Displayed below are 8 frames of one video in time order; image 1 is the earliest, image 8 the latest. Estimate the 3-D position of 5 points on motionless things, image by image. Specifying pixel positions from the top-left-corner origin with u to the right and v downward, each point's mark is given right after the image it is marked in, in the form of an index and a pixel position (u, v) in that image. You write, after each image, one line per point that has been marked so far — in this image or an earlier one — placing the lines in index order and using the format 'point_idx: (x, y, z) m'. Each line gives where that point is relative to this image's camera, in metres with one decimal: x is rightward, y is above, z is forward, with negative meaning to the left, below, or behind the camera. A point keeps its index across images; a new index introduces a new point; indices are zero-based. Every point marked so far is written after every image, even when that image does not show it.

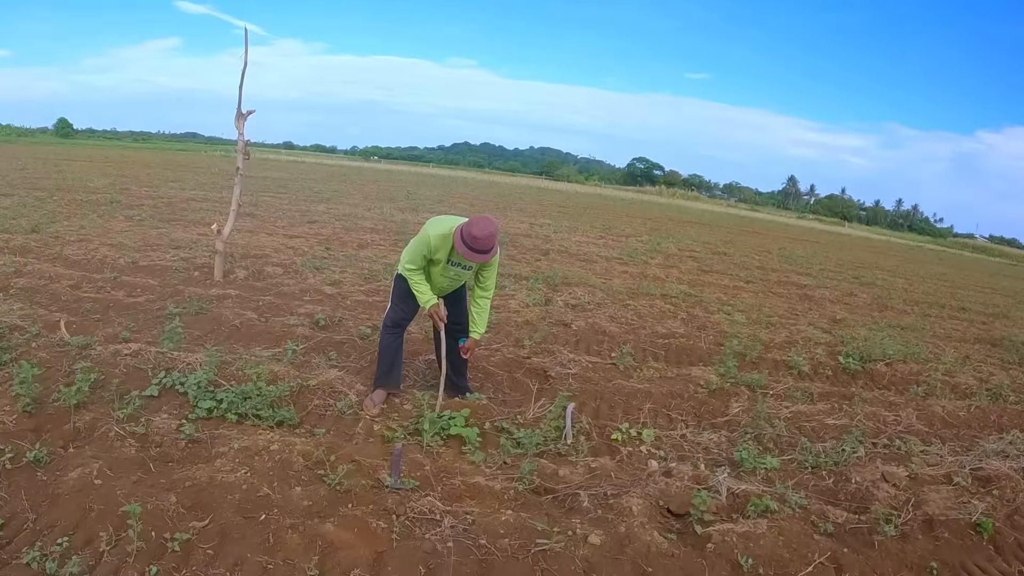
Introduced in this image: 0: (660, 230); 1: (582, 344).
0: (+4.0, +1.7, +17.9) m
1: (+0.8, -0.5, +6.8) m
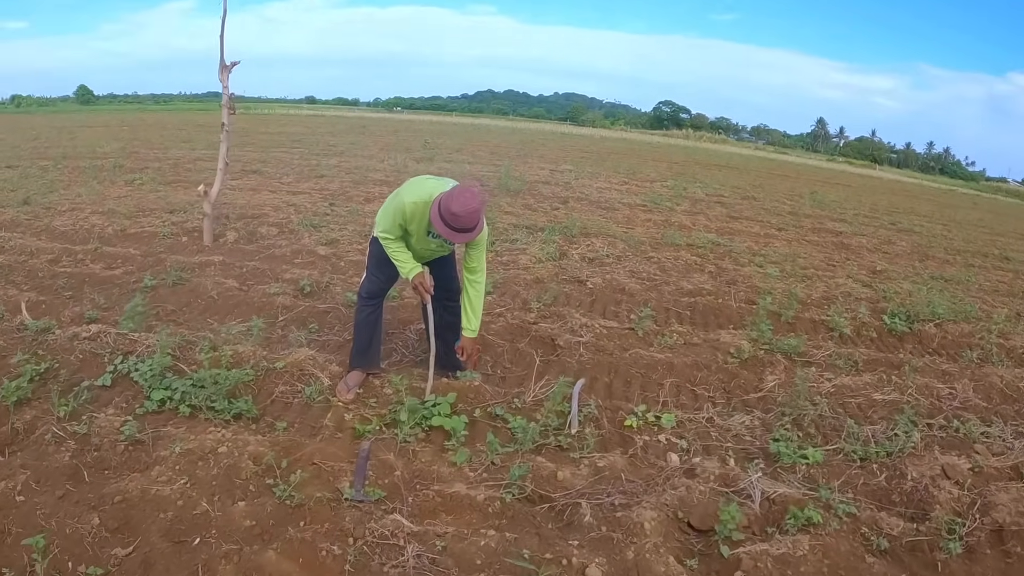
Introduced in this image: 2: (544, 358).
0: (+4.5, +3.0, +16.9) m
1: (+0.8, -0.1, +6.2) m
2: (+0.3, -0.5, +4.7) m
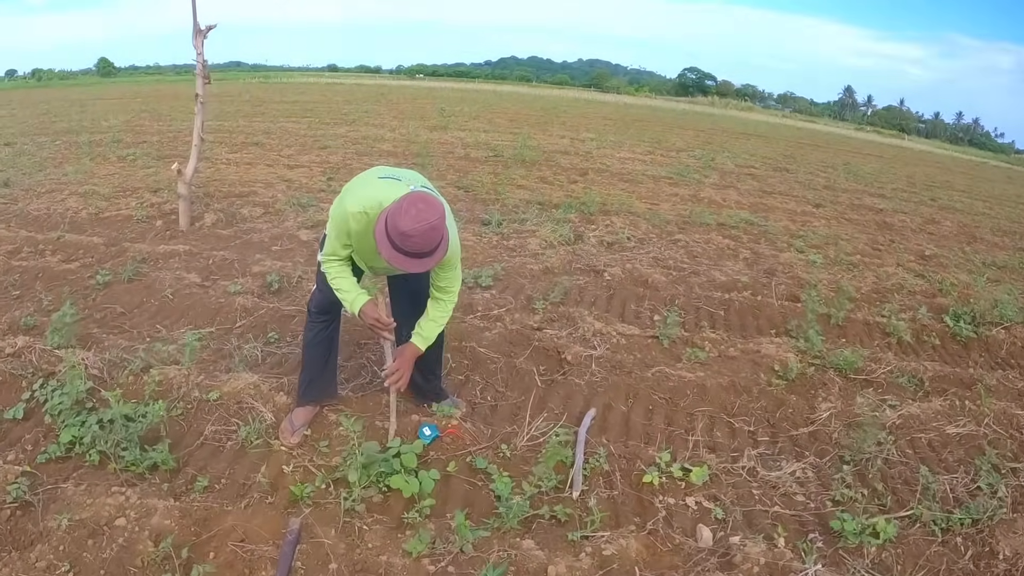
0: (+4.9, +3.5, +15.9) m
1: (+0.9, -0.1, +5.4) m
2: (+0.2, -0.5, +4.0) m
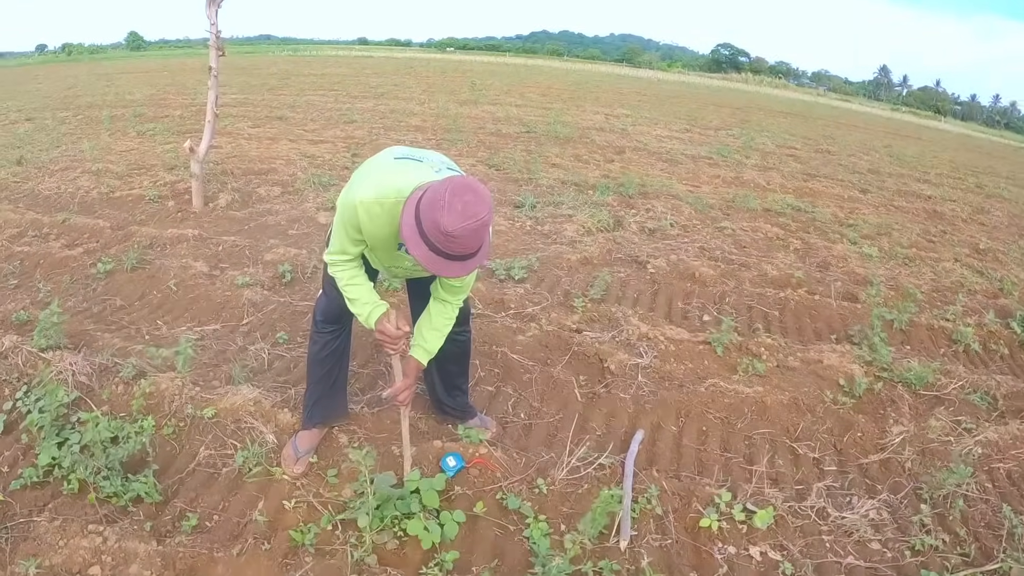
0: (+5.6, +3.8, +15.1) m
1: (+1.1, -0.1, +5.0) m
2: (+0.4, -0.5, +3.6) m
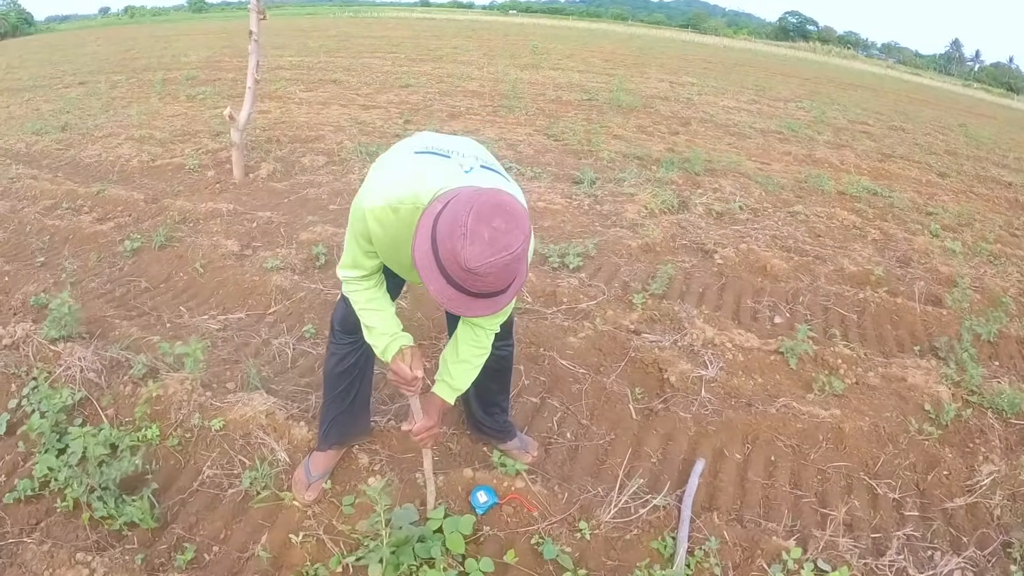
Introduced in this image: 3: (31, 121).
0: (+6.8, +4.0, +14.1) m
1: (+1.5, -0.1, +4.5) m
2: (+0.6, -0.6, +3.2) m
3: (-5.3, +1.7, +7.3) m
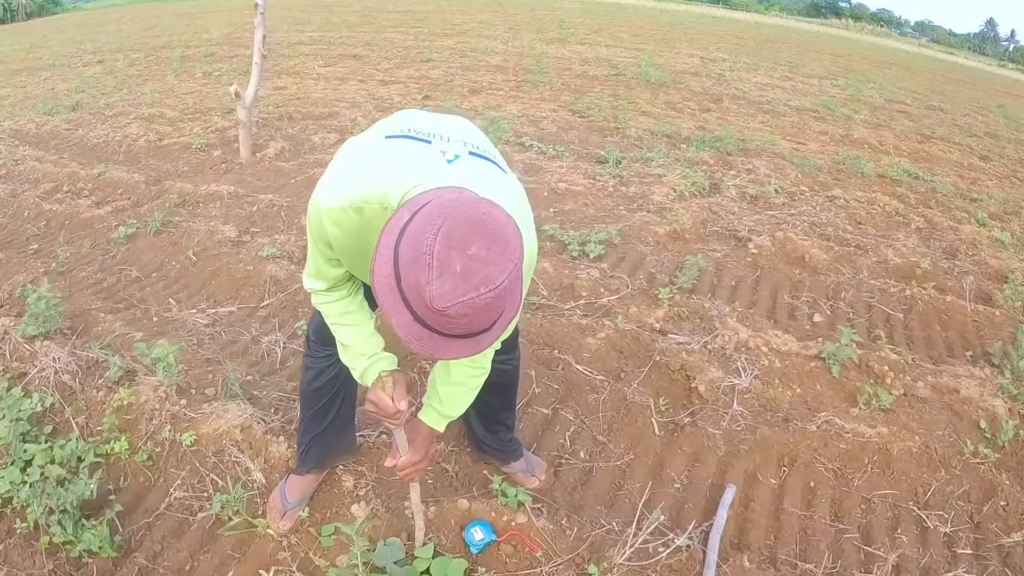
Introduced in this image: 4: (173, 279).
0: (+7.4, +4.3, +13.4) m
1: (+1.5, 0.0, +4.2) m
2: (+0.7, -0.6, +2.9) m
3: (-5.1, +2.0, +7.1) m
4: (-1.7, 0.0, +3.4) m
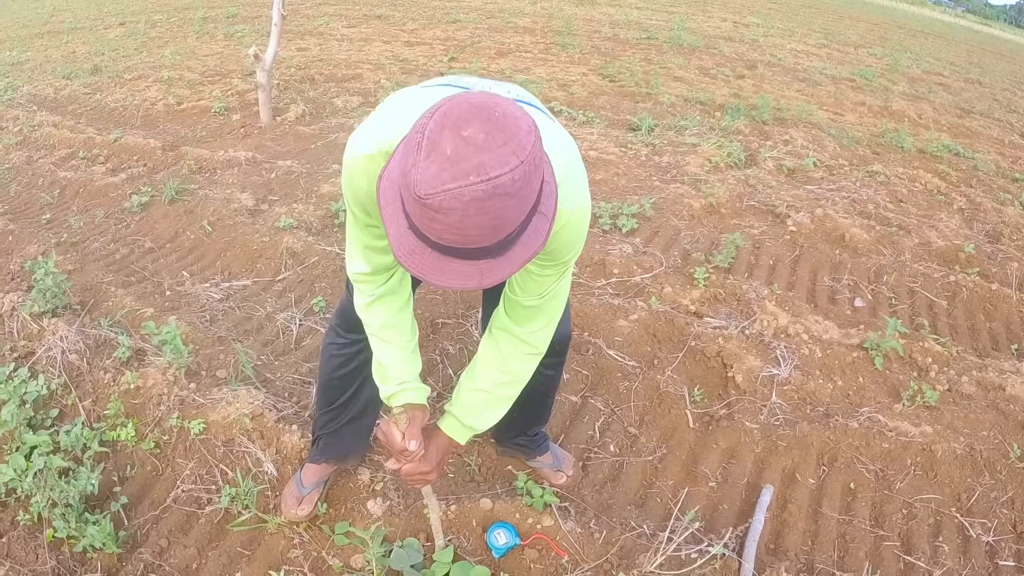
0: (+7.9, +4.6, +12.8) m
1: (+1.7, +0.1, +4.0) m
2: (+0.8, -0.5, +2.8) m
3: (-4.8, +2.4, +7.0) m
4: (-1.6, +0.2, +3.3) m
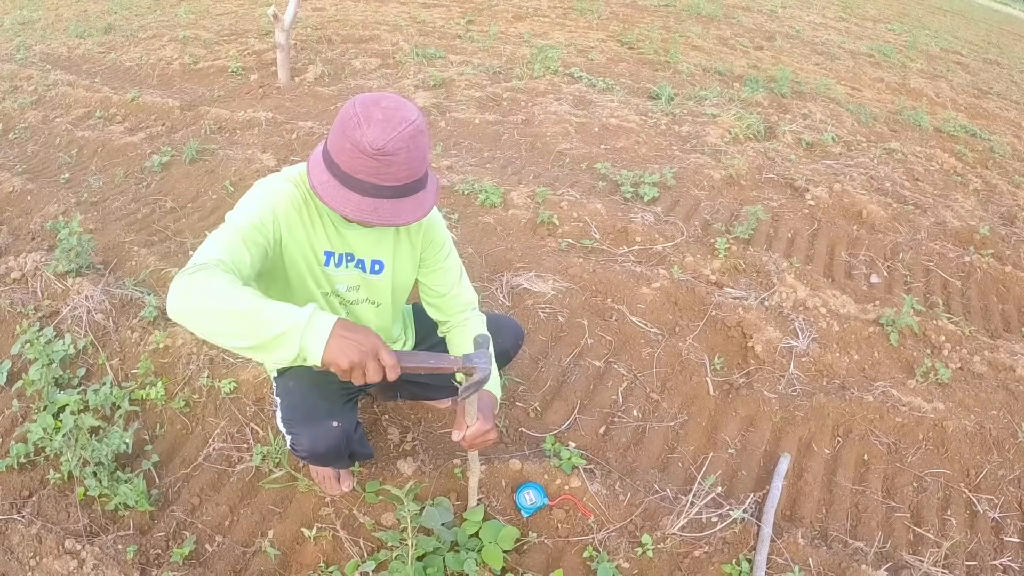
0: (+8.2, +5.0, +12.6) m
1: (+1.8, +0.2, +4.0) m
2: (+0.9, -0.4, +2.8) m
3: (-4.6, +2.9, +6.9) m
4: (-1.5, +0.4, +3.3) m
